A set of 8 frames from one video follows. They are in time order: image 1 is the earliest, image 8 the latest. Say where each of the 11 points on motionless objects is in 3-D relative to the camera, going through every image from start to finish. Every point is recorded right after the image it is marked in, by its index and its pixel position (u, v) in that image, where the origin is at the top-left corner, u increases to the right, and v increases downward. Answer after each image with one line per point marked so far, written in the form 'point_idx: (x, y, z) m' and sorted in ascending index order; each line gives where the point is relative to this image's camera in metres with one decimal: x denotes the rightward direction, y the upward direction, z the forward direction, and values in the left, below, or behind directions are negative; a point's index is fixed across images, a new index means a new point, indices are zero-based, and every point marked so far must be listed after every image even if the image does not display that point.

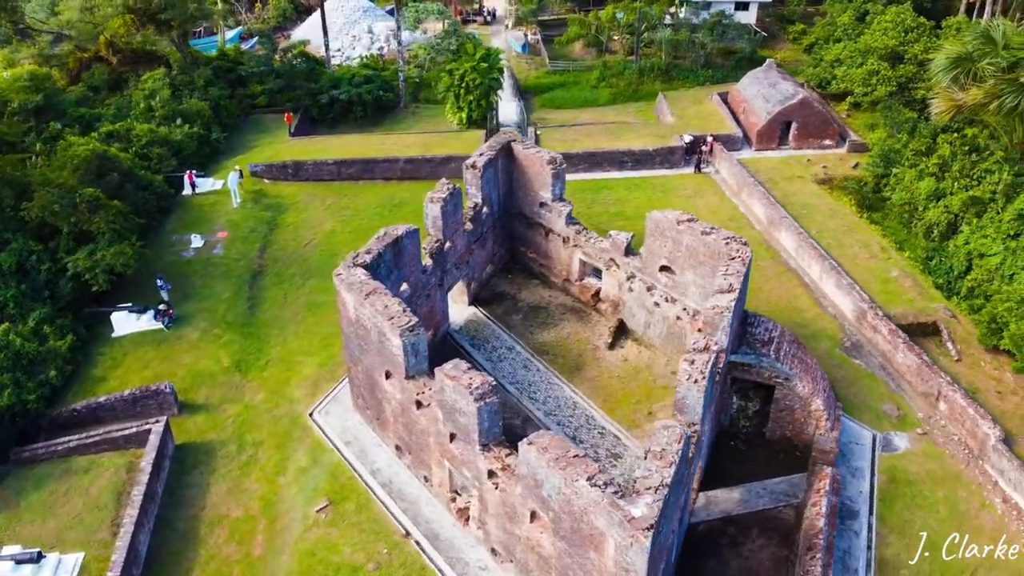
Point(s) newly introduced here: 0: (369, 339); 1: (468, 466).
0: (-3.1, -1.1, +17.6) m
1: (-0.8, -3.5, +15.6) m
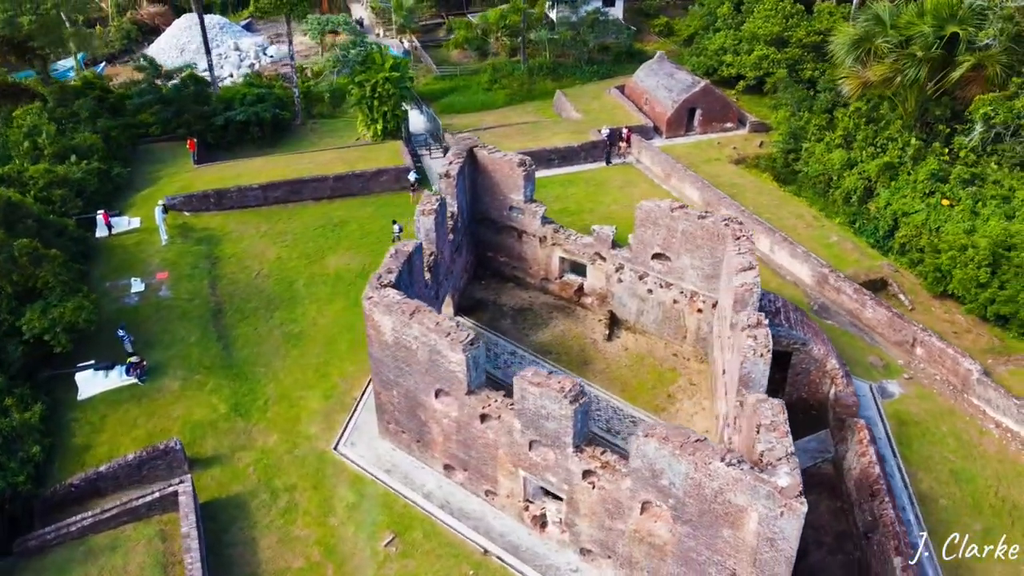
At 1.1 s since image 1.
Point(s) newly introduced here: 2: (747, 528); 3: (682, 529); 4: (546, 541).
0: (-2.0, -1.5, +17.1) m
1: (+0.9, -3.6, +15.6) m
2: (+3.8, -3.8, +13.0) m
3: (+2.9, -4.2, +14.0) m
4: (+0.7, -5.2, +16.7) m
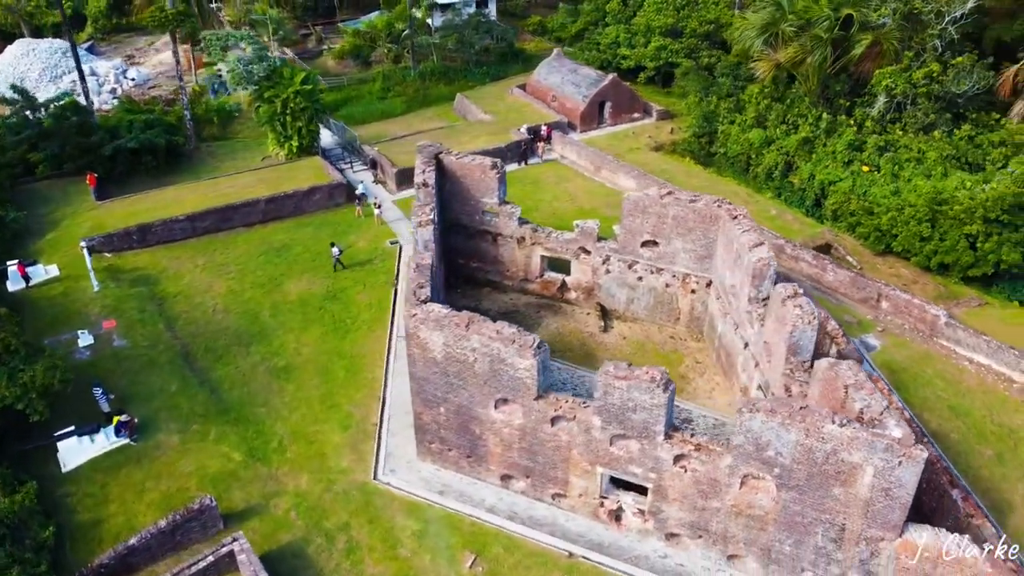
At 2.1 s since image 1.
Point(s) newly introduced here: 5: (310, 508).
0: (-0.8, -1.7, +16.6) m
1: (+2.6, -3.4, +15.7) m
2: (+5.9, -3.3, +13.7) m
3: (+5.0, -3.7, +14.6) m
4: (+2.3, -5.1, +16.7) m
5: (-4.4, -4.8, +17.6) m
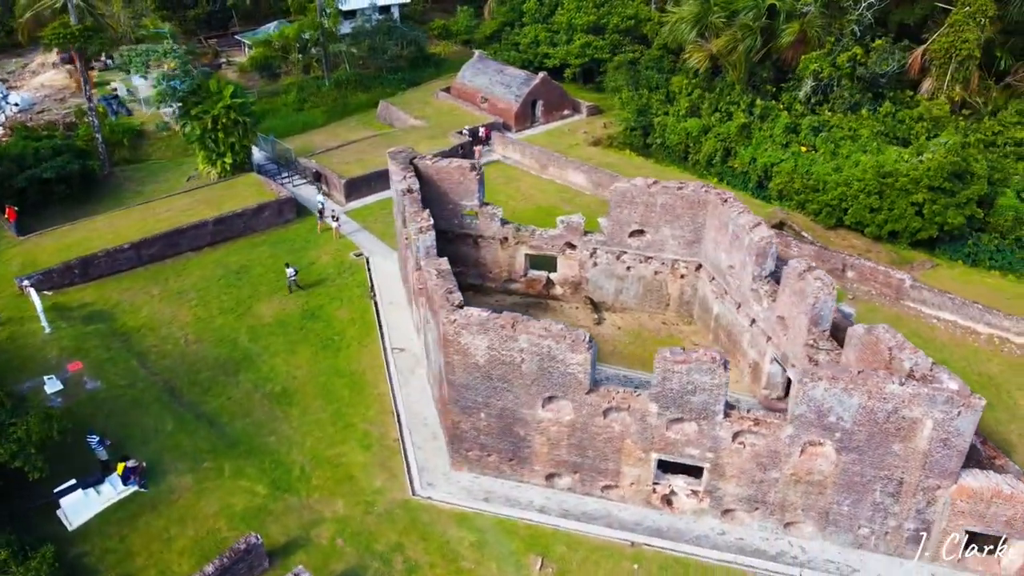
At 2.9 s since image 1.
0: (+0.2, -1.7, +16.4) m
1: (+3.7, -3.1, +16.0) m
2: (+7.3, -2.7, +14.5) m
3: (+6.3, -3.2, +15.2) m
4: (+3.5, -4.8, +17.0) m
5: (-3.2, -5.1, +16.8) m
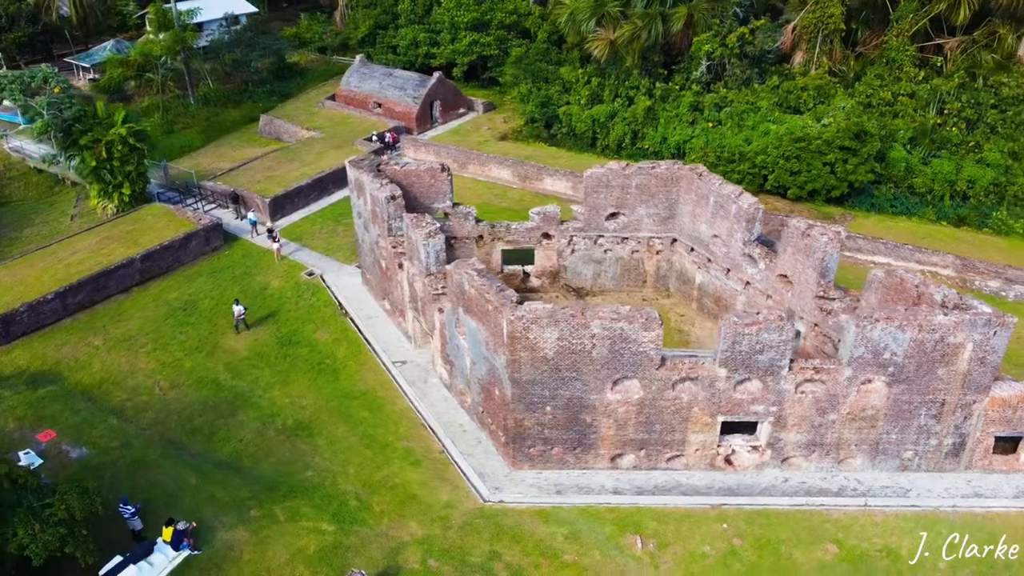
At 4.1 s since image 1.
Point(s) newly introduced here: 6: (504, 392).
0: (+1.6, -1.5, +16.5) m
1: (+5.3, -2.3, +17.0) m
2: (+9.1, -1.4, +16.3) m
3: (+8.0, -2.1, +16.8) m
4: (+5.1, -4.1, +17.9) m
5: (-1.3, -5.2, +16.2) m
6: (-0.2, -2.2, +17.3) m
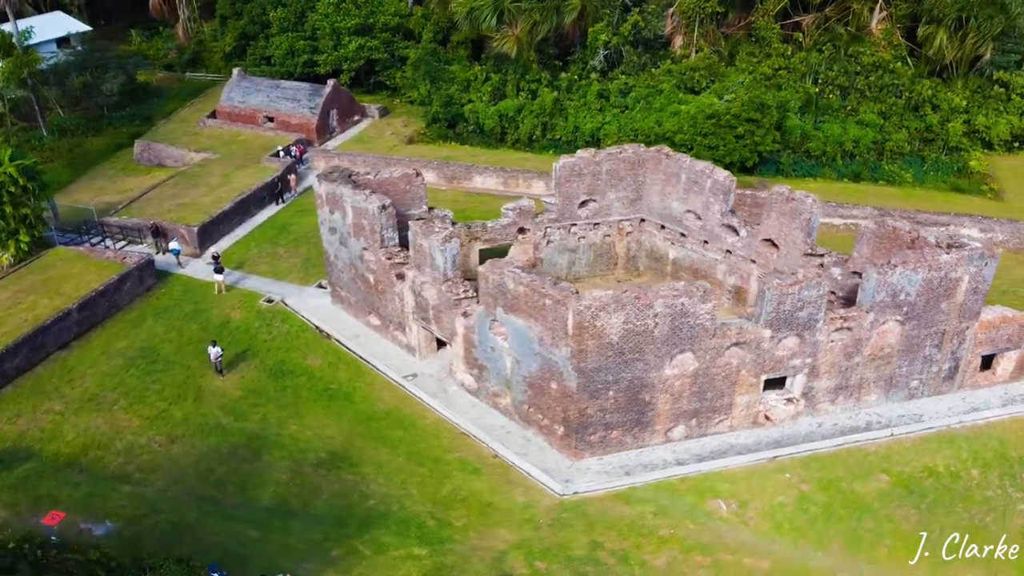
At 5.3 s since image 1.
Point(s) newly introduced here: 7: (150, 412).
0: (+2.9, -1.1, +16.9) m
1: (+6.5, -1.5, +18.2) m
2: (+10.2, -0.1, +18.4) m
3: (+9.1, -0.9, +18.6) m
4: (+6.4, -3.2, +19.1) m
5: (+0.7, -5.2, +16.0) m
6: (+1.1, -2.1, +17.3) m
7: (-8.9, -3.0, +19.9) m
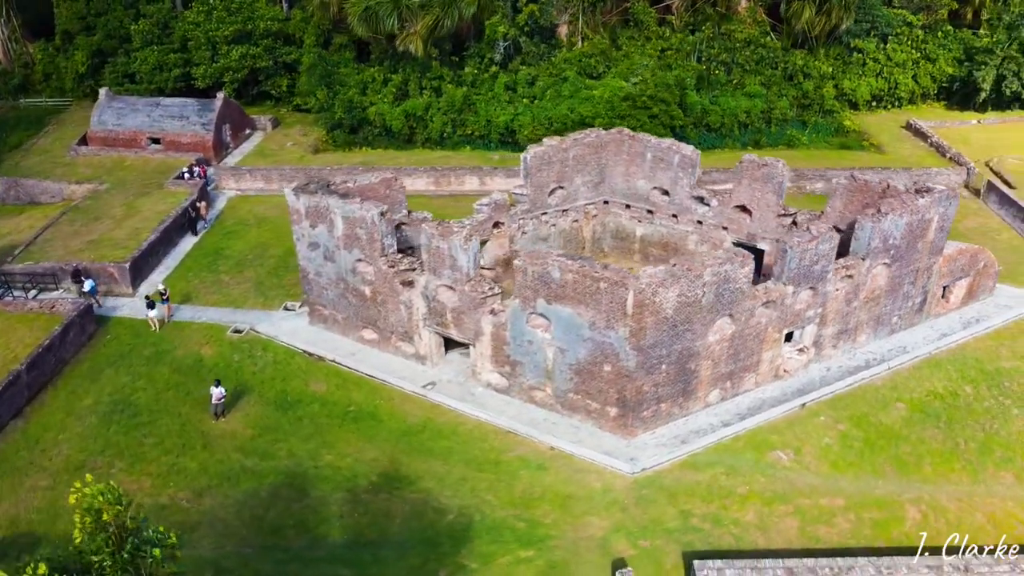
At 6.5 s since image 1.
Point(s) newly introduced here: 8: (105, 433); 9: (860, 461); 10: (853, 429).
0: (+4.1, -0.4, +17.5) m
1: (+7.3, -0.4, +19.6) m
2: (+10.6, +1.5, +20.6) m
3: (+9.7, +0.5, +20.5) m
4: (+7.2, -2.2, +20.4) m
5: (+2.6, -4.8, +16.2) m
6: (+2.4, -1.7, +17.5) m
7: (-7.8, -4.0, +17.9) m
8: (-9.5, -3.4, +19.0) m
9: (+7.7, -3.8, +17.9) m
10: (+7.9, -3.2, +18.7) m
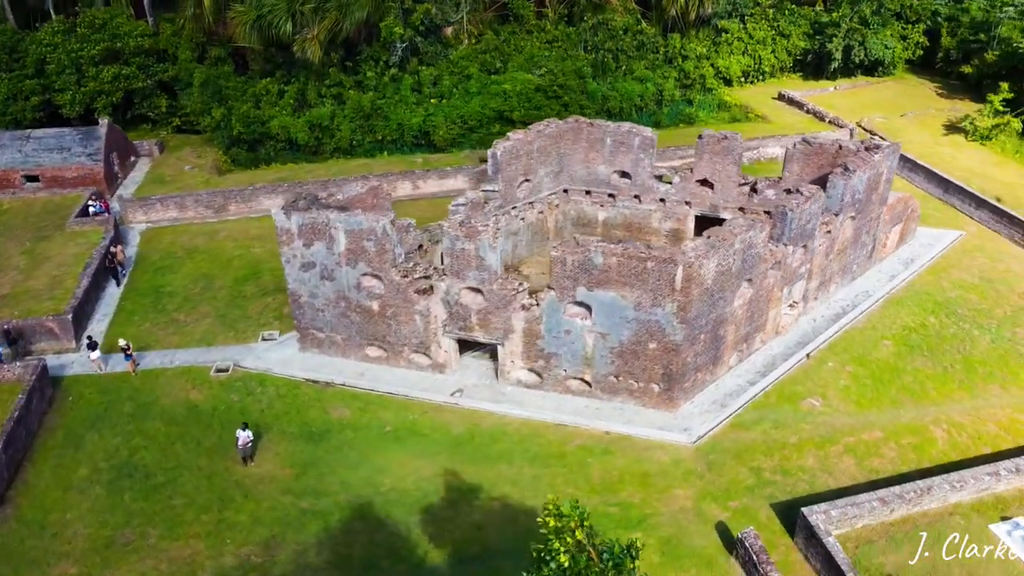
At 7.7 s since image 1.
0: (+5.0, +0.3, +18.4) m
1: (+7.6, +0.7, +21.1) m
2: (+10.4, +3.0, +22.8) m
3: (+9.6, +1.9, +22.5) m
4: (+7.6, -1.1, +21.9) m
5: (+4.4, -4.2, +16.8) m
6: (+3.5, -1.2, +18.0) m
7: (-6.1, -4.8, +16.1) m
8: (-8.1, -4.4, +16.8) m
9: (+8.8, -2.6, +19.6) m
10: (+8.7, -2.0, +20.4) m
